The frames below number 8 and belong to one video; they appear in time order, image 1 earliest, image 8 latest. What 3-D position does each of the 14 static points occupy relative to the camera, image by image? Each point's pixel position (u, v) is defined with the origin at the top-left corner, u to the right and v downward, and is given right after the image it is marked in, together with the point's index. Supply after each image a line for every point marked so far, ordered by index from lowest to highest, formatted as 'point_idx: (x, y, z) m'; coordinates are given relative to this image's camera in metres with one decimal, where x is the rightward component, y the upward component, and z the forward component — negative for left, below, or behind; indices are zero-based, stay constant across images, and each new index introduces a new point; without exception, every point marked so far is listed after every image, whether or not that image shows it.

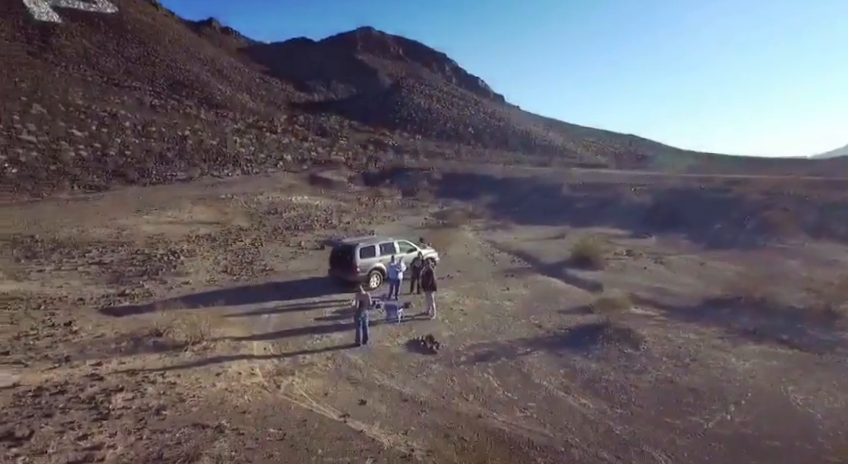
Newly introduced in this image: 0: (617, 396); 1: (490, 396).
0: (+3.1, -2.5, +9.2) m
1: (+1.1, -2.5, +9.1) m
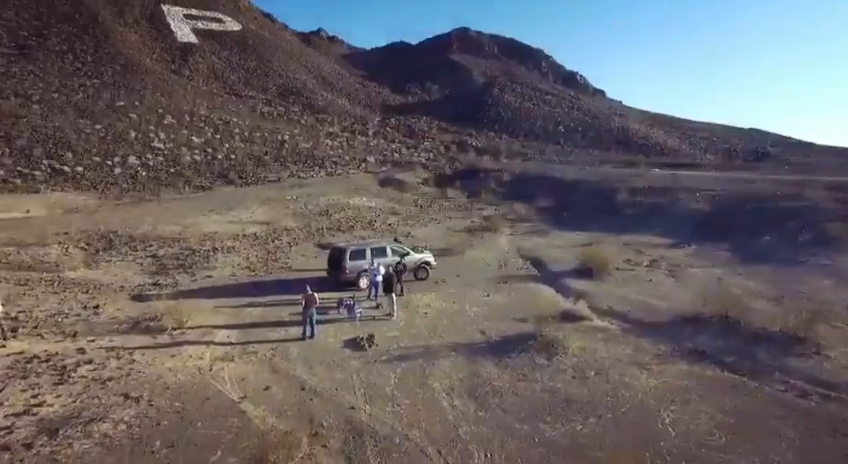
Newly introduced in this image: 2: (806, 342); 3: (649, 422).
0: (+1.1, -2.9, +10.0) m
1: (-0.8, -2.8, +10.3) m
2: (+8.3, -2.4, +12.7) m
3: (+3.6, -3.0, +9.4) m
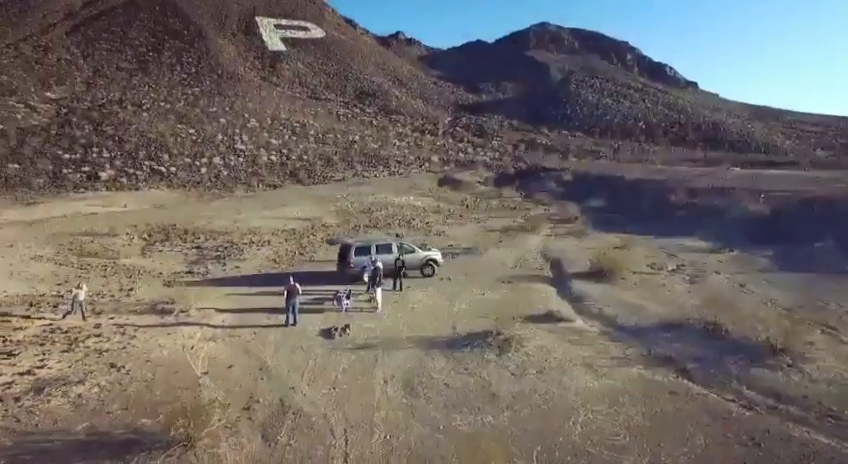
0: (-0.1, -2.8, +10.6) m
1: (-1.9, -2.7, +11.2) m
2: (+7.5, -2.5, +12.2) m
3: (+2.3, -3.1, +9.6) m
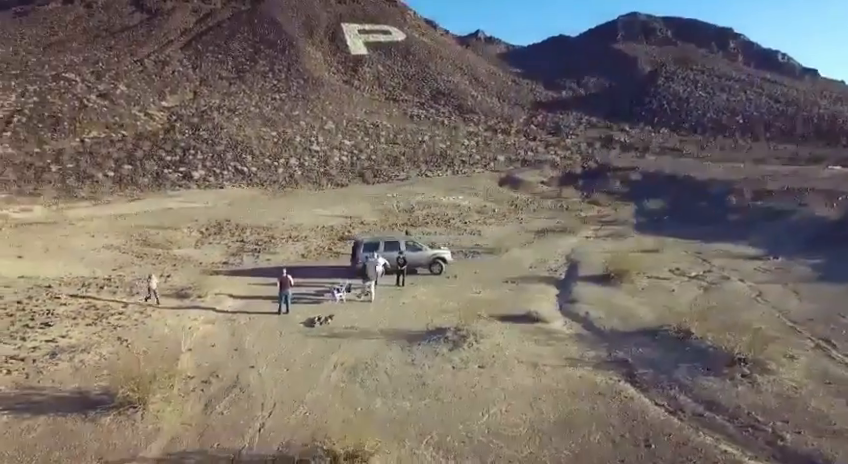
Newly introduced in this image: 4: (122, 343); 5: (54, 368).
0: (-1.3, -2.8, +11.6) m
1: (-3.0, -2.7, +12.5) m
2: (+6.5, -2.6, +11.8) m
3: (+0.8, -3.1, +10.2) m
4: (-6.7, -2.5, +13.1) m
5: (-7.3, -2.7, +11.7) m
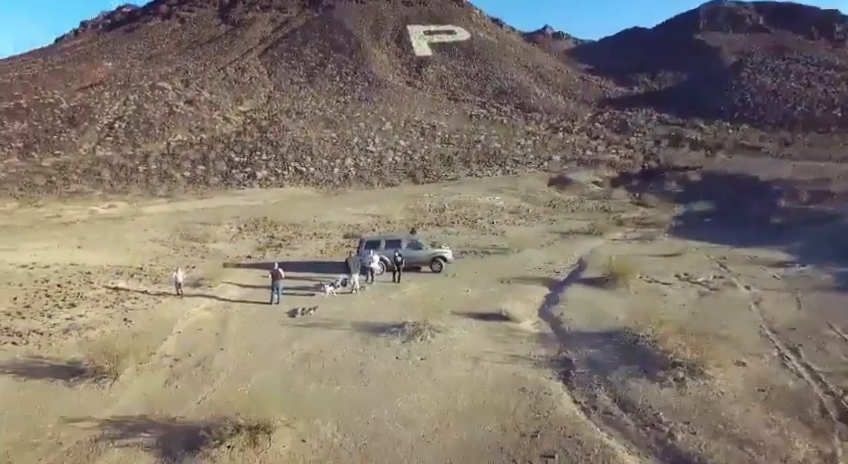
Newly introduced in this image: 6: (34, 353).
0: (-2.5, -2.8, +12.8) m
1: (-4.0, -2.6, +13.9) m
2: (+5.2, -2.7, +11.8) m
3: (-0.6, -3.1, +11.0) m
4: (-7.6, -2.3, +15.0) m
5: (-8.4, -2.6, +13.7) m
6: (-8.6, -2.7, +13.0) m
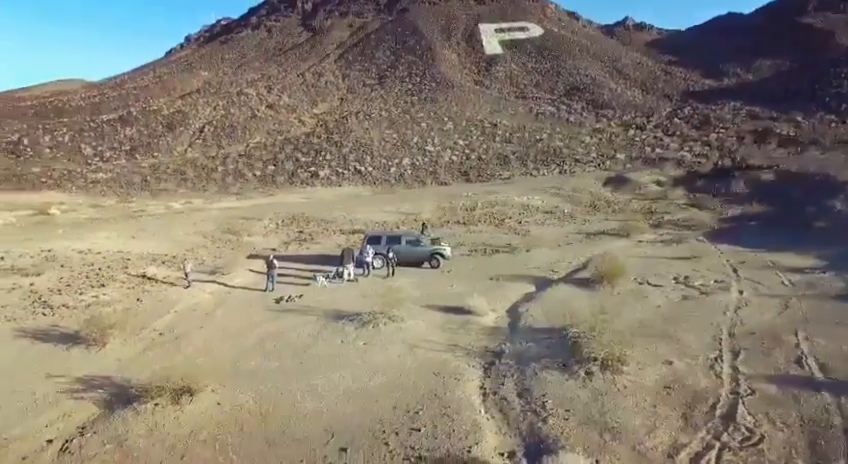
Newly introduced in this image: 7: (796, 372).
0: (-3.8, -2.6, +14.3) m
1: (-5.1, -2.4, +15.7) m
2: (+3.6, -2.7, +12.1) m
3: (-2.2, -3.0, +12.3) m
4: (-8.5, -2.1, +17.4) m
5: (-9.5, -2.3, +16.3) m
6: (-9.8, -2.4, +15.6) m
7: (+7.4, -2.8, +11.7) m
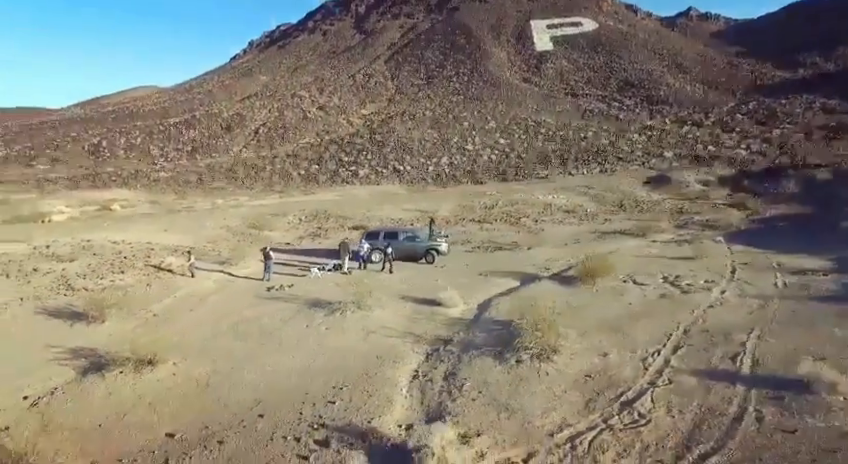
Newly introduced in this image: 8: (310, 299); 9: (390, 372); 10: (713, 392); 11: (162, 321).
0: (-4.8, -2.4, +15.7) m
1: (-5.9, -2.2, +17.2) m
2: (+2.3, -2.6, +12.6) m
3: (-3.5, -2.8, +13.5) m
4: (-9.1, -1.8, +19.3) m
5: (-10.2, -2.0, +18.3) m
6: (-10.6, -2.1, +17.6) m
7: (+6.0, -2.7, +11.8) m
8: (-3.4, -2.0, +17.4) m
9: (-0.7, -3.0, +12.1) m
10: (+5.2, -2.9, +10.6) m
11: (-7.0, -2.5, +15.9) m
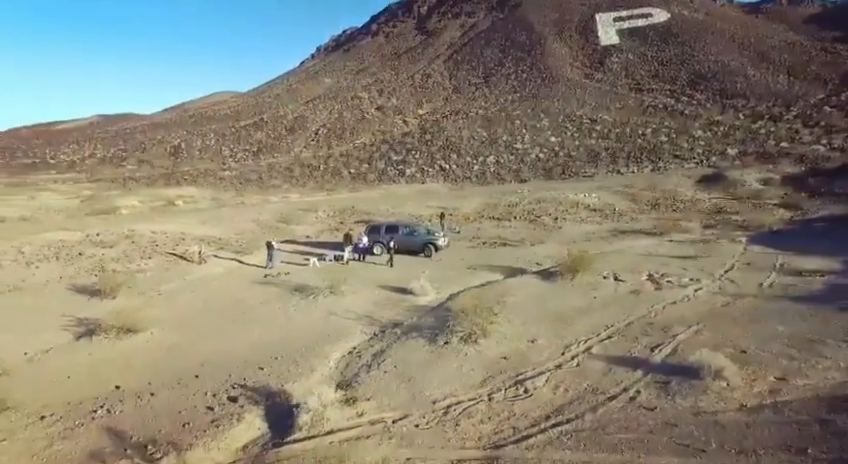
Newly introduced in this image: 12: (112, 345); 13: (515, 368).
0: (-5.7, -2.1, +17.5) m
1: (-6.7, -1.9, +19.2) m
2: (+0.9, -2.4, +13.5) m
3: (-4.7, -2.5, +15.1) m
4: (-9.5, -1.5, +21.6) m
5: (-10.8, -1.6, +20.8) m
6: (-11.3, -1.7, +20.2) m
7: (+4.5, -2.6, +12.2) m
8: (-4.1, -1.7, +19.0) m
9: (-2.2, -2.7, +13.4) m
10: (+3.5, -2.7, +11.1) m
11: (-7.9, -2.1, +18.0) m
12: (-7.3, -2.7, +13.8) m
13: (+1.8, -2.7, +11.8) m
